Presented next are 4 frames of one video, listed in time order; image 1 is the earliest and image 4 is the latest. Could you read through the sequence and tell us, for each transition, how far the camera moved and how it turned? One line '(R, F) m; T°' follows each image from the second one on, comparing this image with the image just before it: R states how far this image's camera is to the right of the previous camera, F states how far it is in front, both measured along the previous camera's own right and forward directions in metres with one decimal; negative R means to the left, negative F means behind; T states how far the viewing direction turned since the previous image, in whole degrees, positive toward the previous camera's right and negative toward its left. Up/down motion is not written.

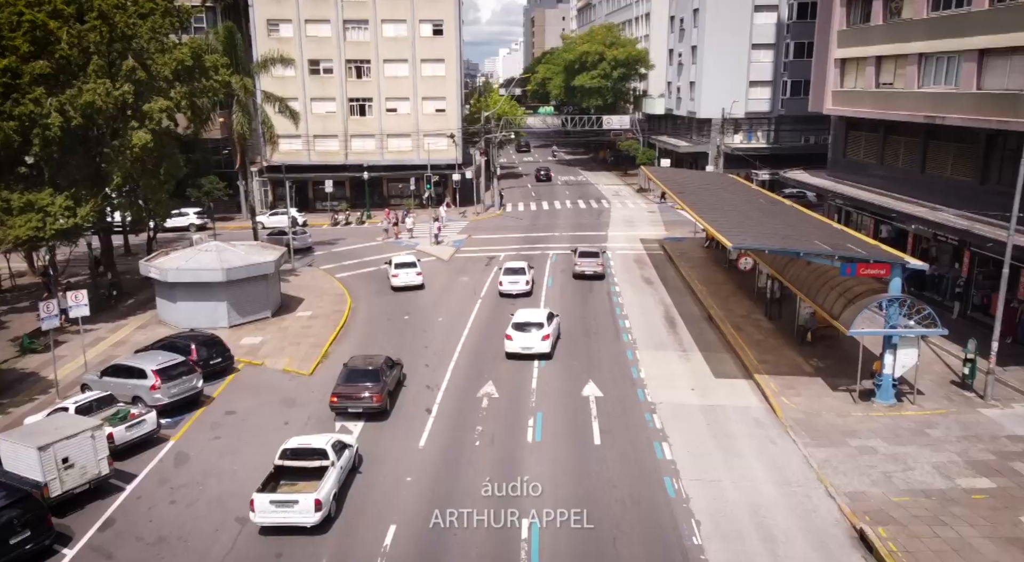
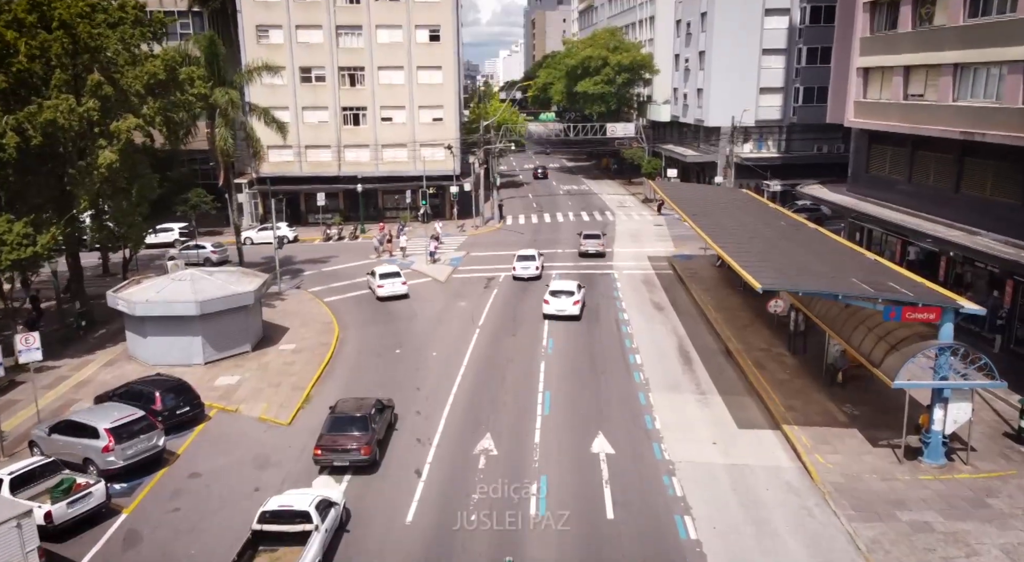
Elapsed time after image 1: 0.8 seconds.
(0.0, +2.4) m; 0°
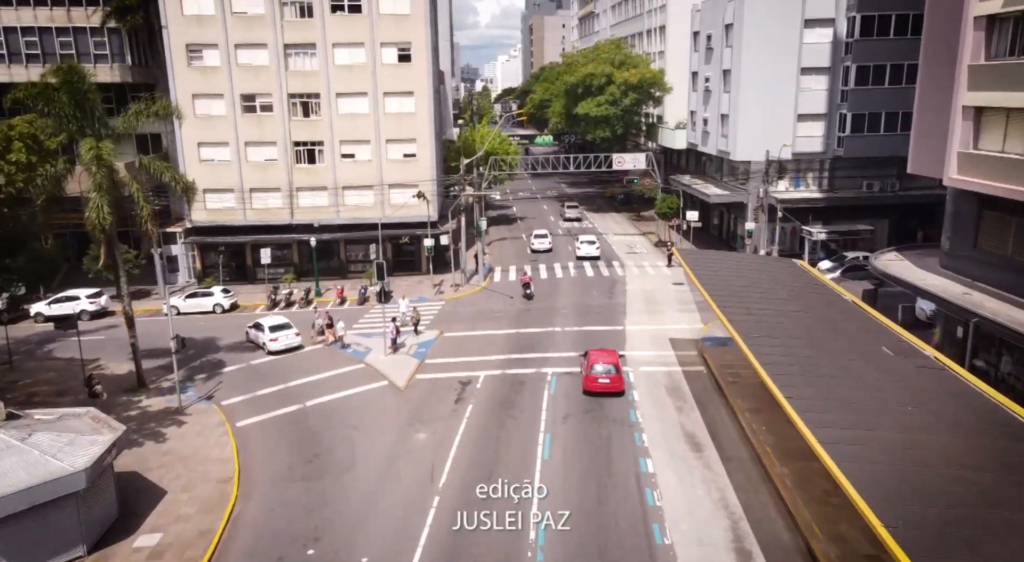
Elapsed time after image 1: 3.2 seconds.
(+0.8, +9.5) m; 0°
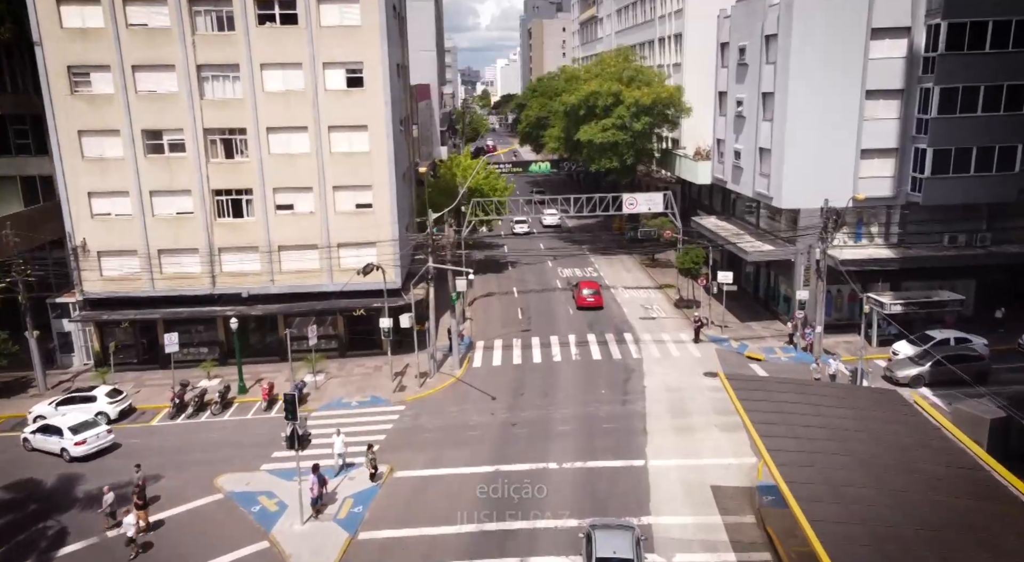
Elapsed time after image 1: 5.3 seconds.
(+0.9, +10.2) m; 0°
